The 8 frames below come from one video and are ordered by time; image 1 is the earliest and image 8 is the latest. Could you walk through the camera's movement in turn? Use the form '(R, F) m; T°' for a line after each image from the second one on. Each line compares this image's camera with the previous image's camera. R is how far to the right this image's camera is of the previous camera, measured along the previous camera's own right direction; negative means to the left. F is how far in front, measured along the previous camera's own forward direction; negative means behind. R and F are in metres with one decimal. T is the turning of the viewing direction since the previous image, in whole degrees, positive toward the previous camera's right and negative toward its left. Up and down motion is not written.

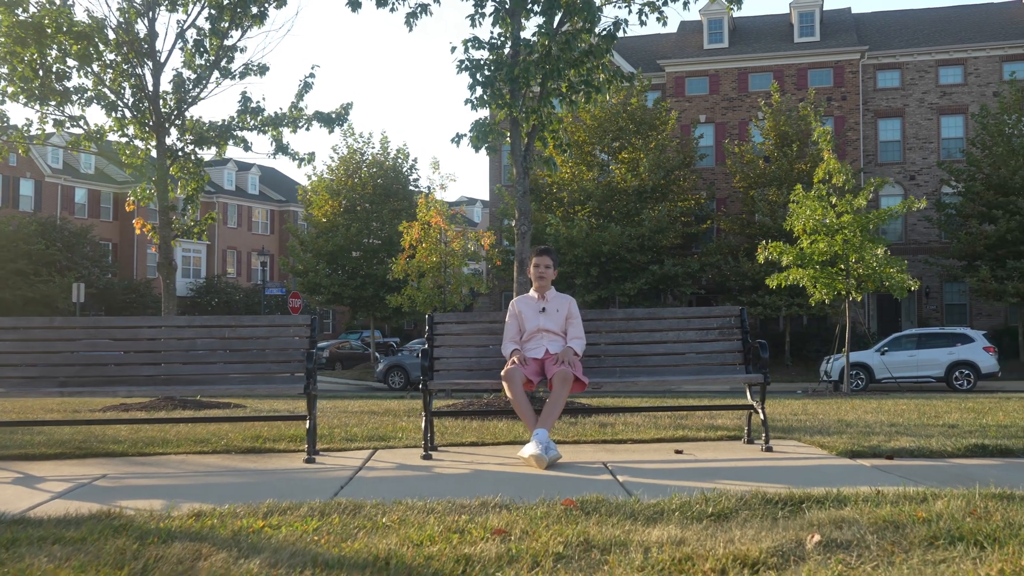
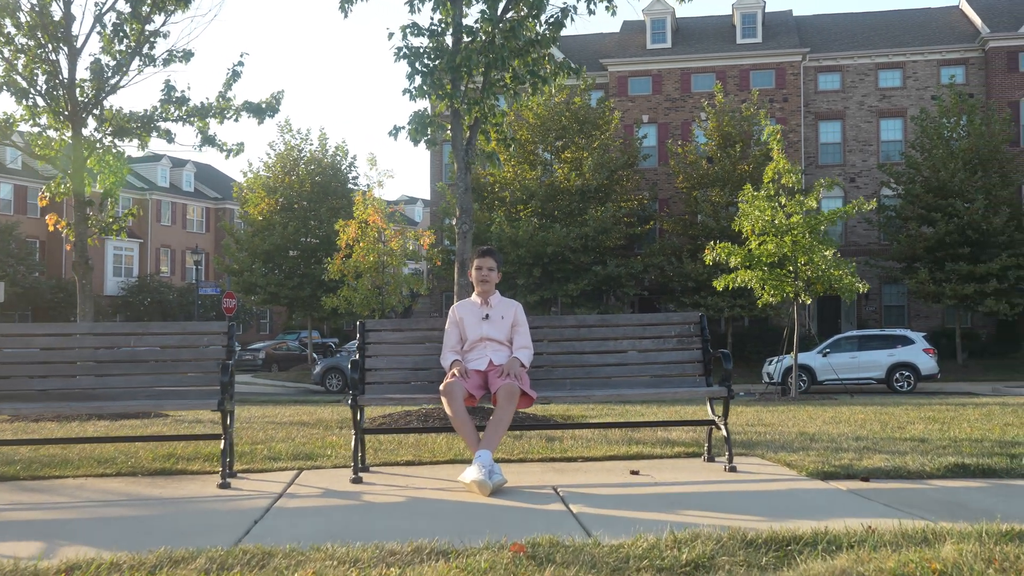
(0.0, +0.4) m; +3°
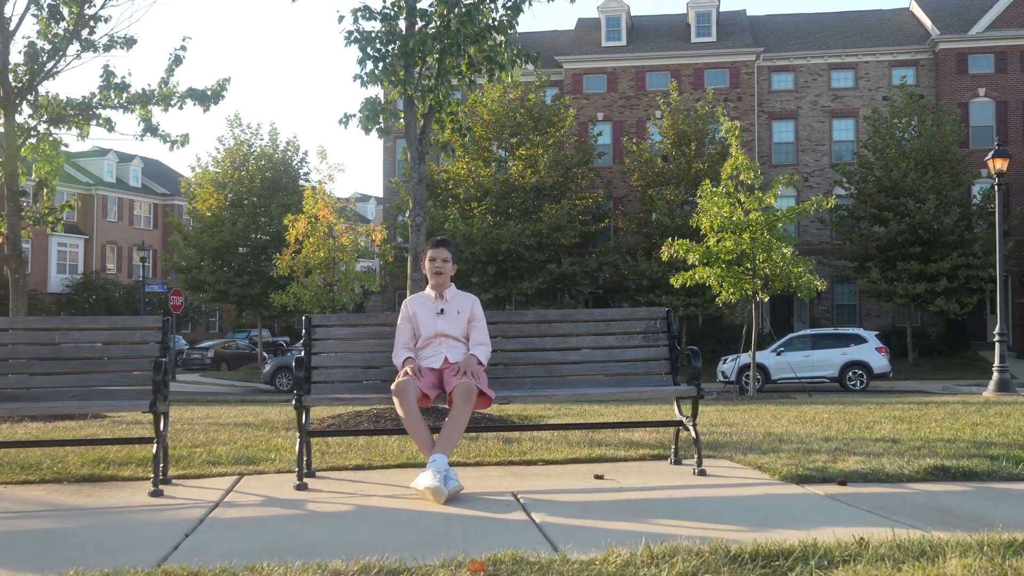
(0.0, +0.2) m; +3°
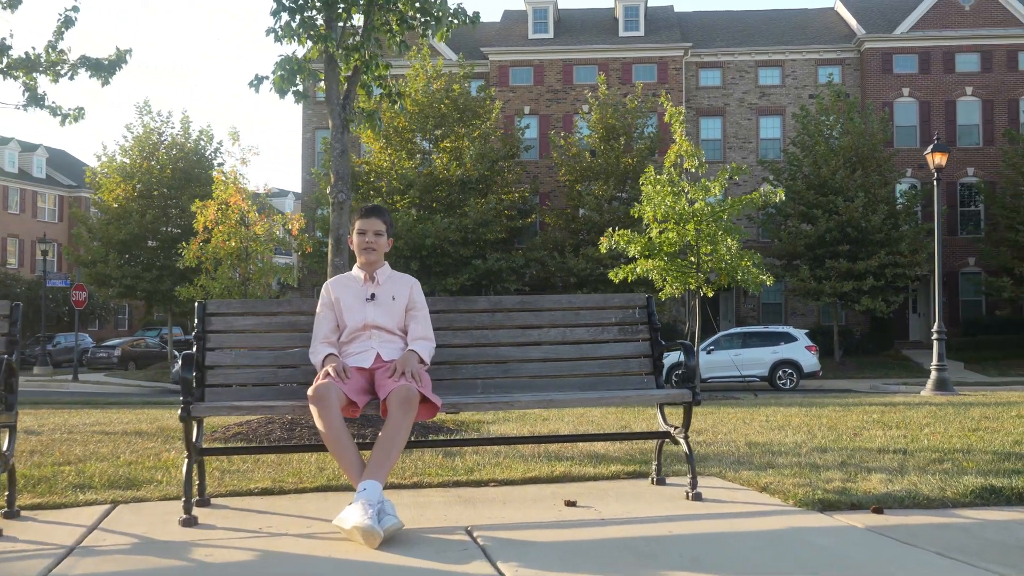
(-0.1, +0.8) m; +4°
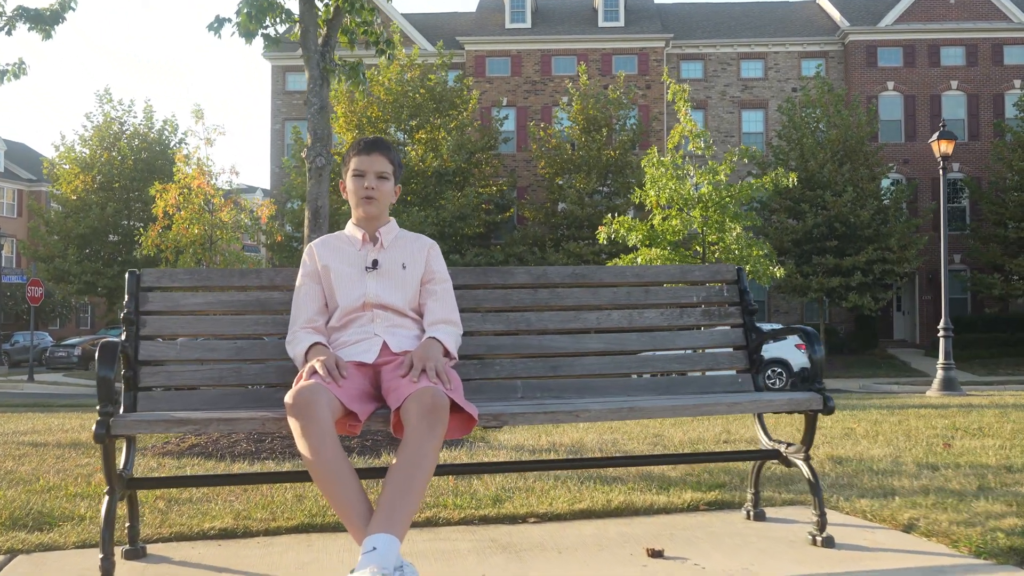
(-0.2, +0.9) m; +2°
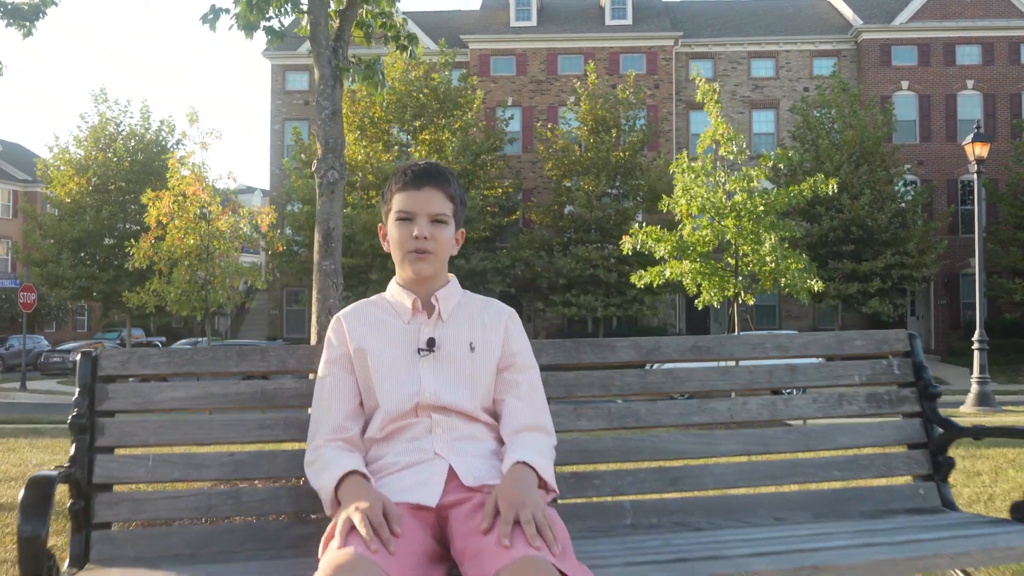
(-0.2, +0.7) m; 0°
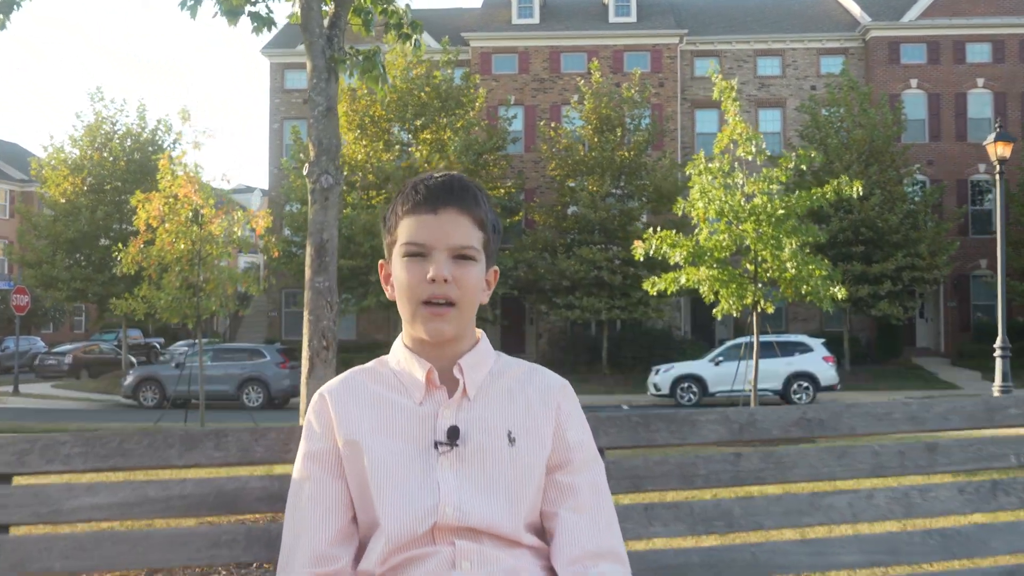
(-0.1, +0.4) m; 0°
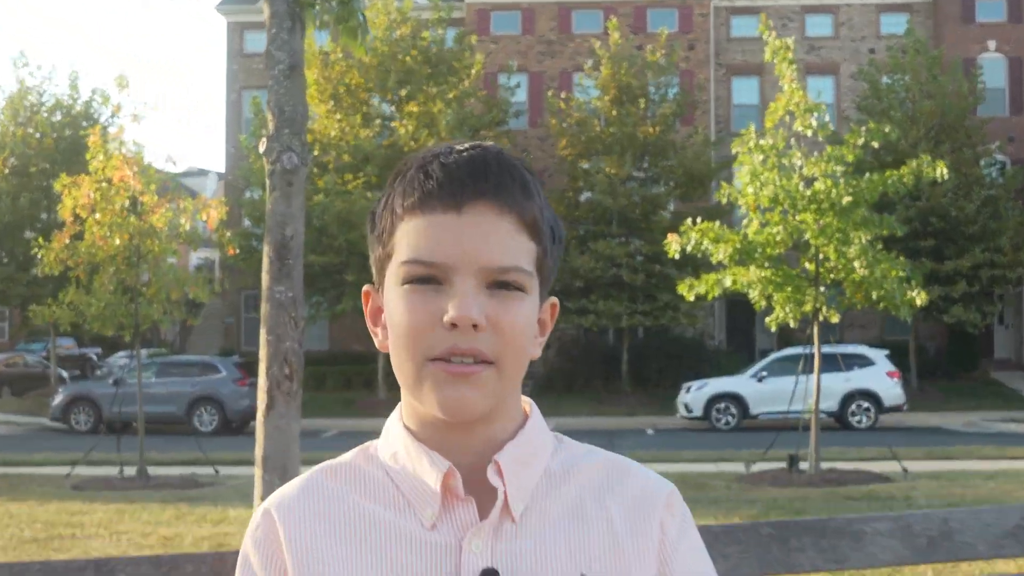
(-0.6, +4.4) m; +1°
